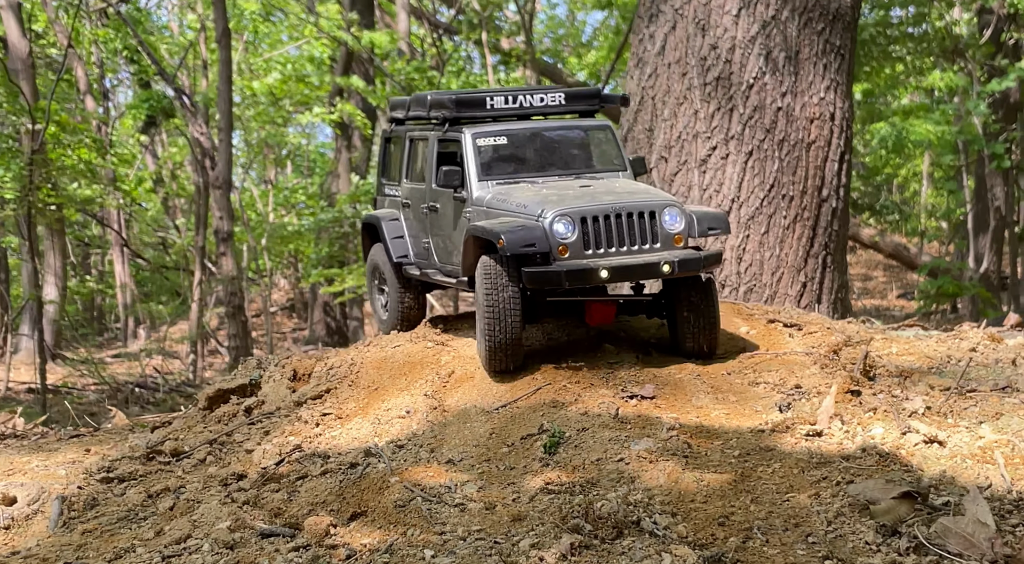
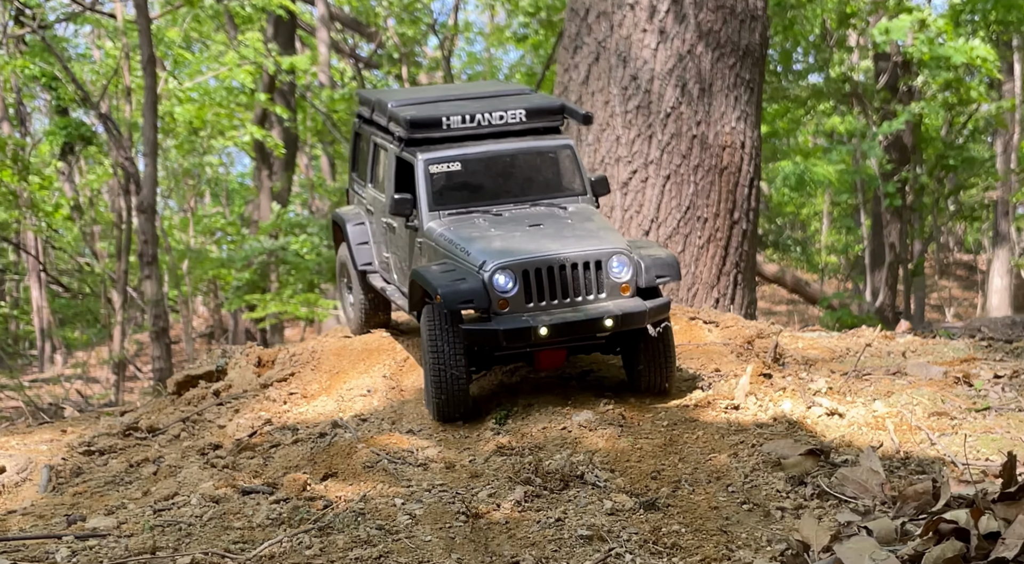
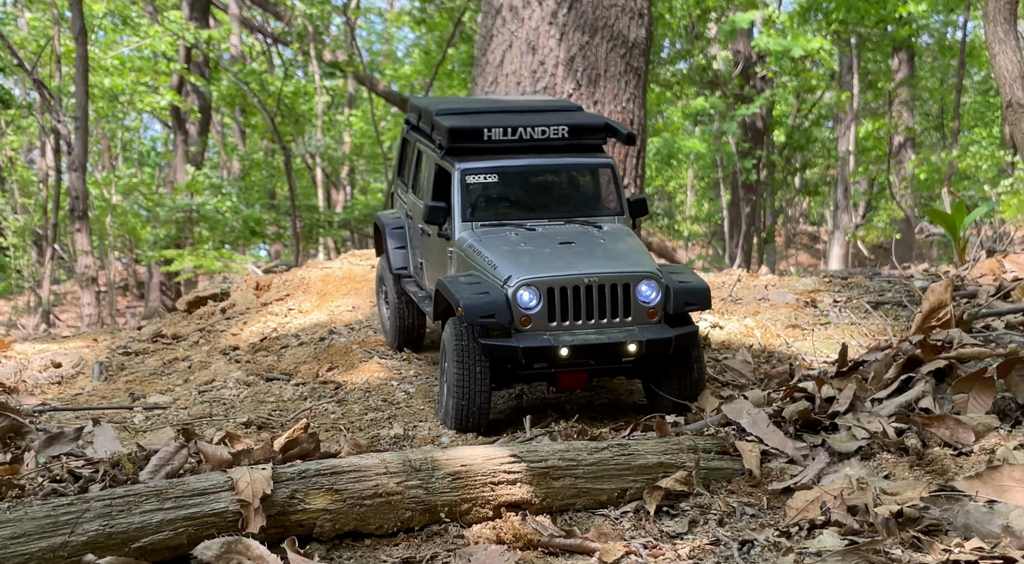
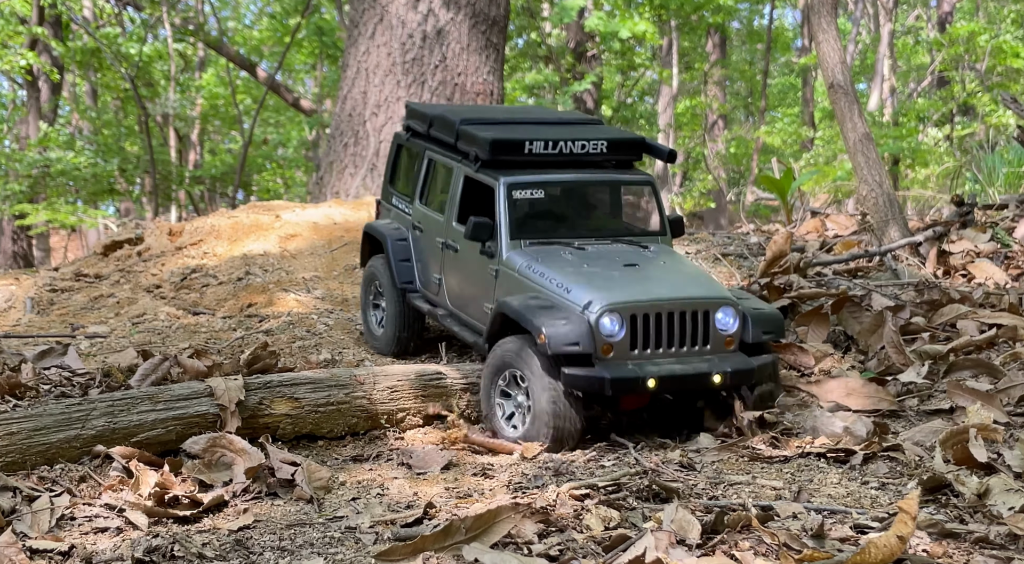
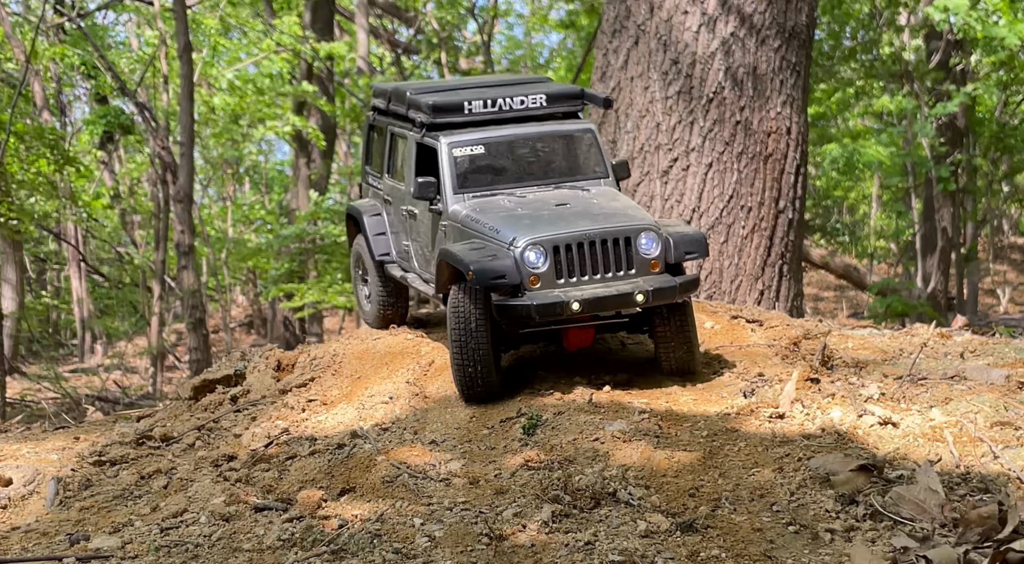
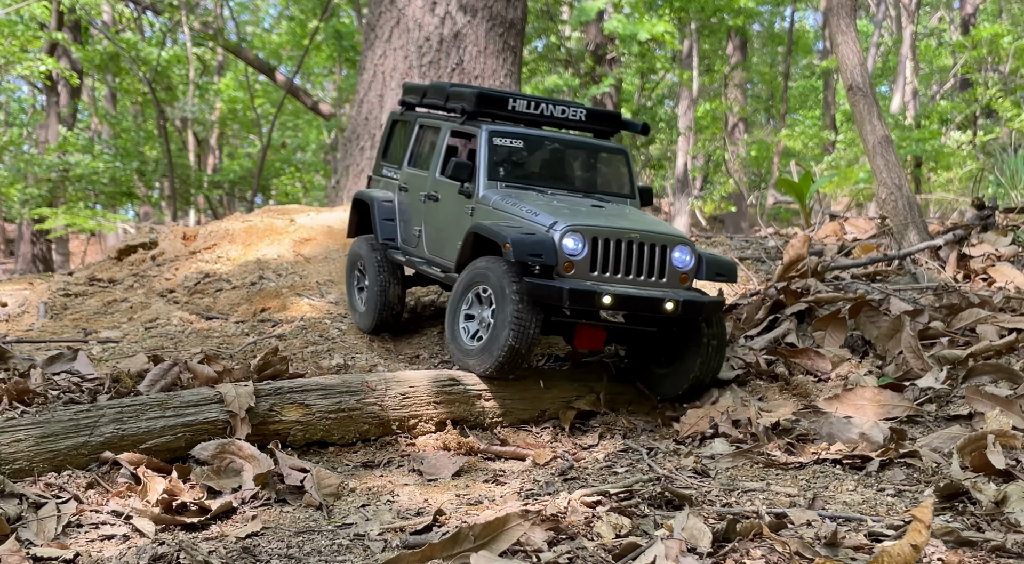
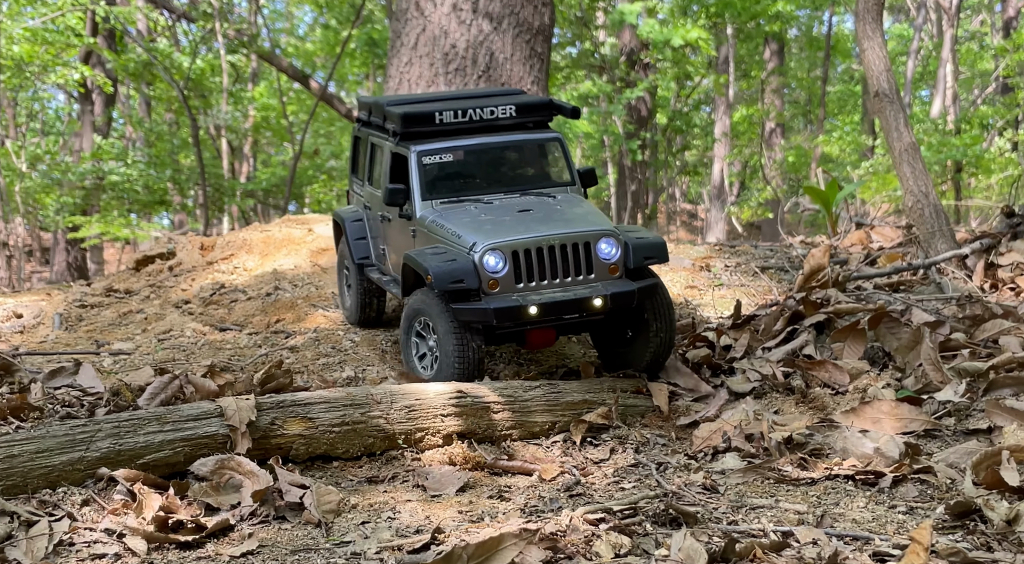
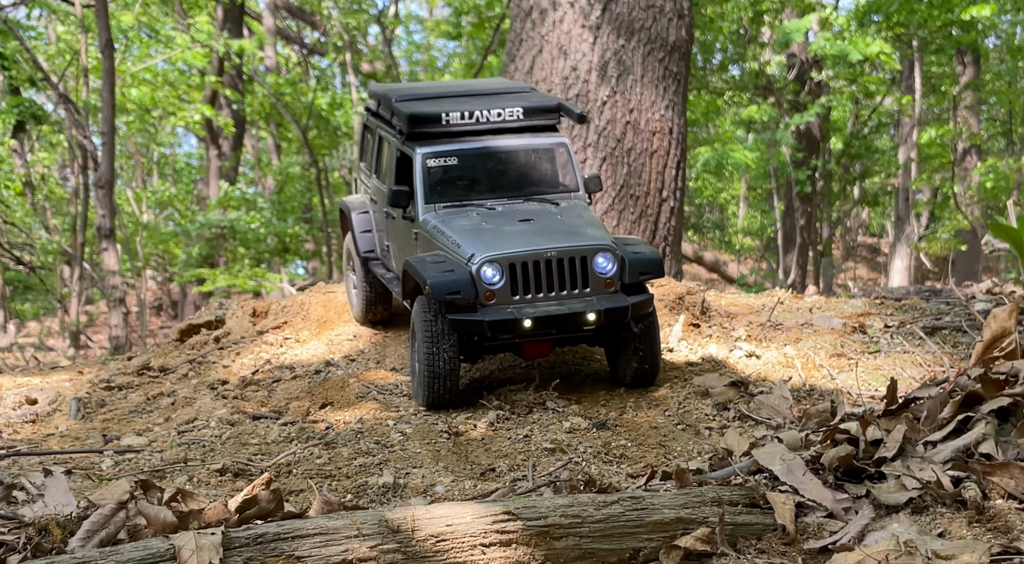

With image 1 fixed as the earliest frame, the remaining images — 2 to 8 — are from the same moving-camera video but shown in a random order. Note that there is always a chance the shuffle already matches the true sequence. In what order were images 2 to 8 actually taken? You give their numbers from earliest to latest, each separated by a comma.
5, 2, 8, 3, 7, 6, 4
